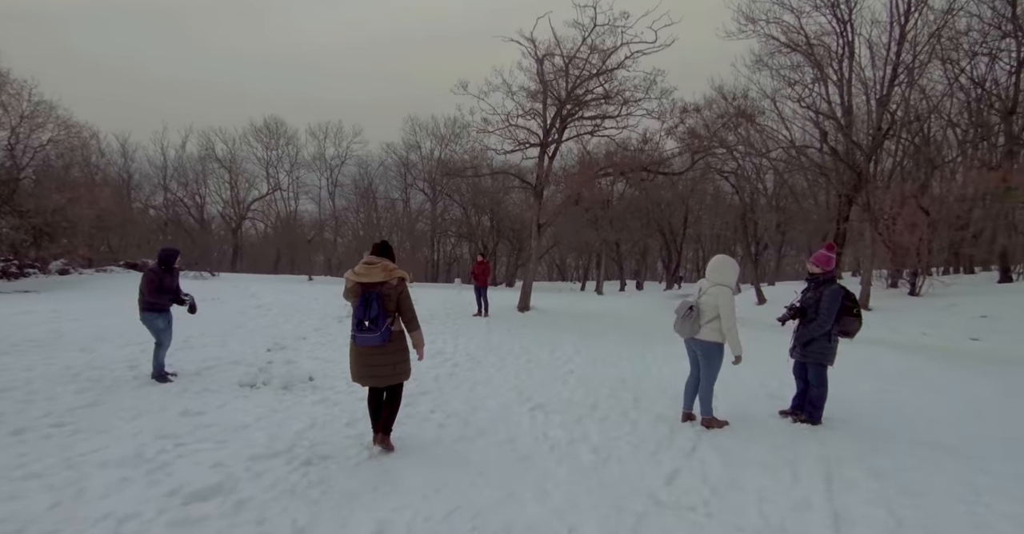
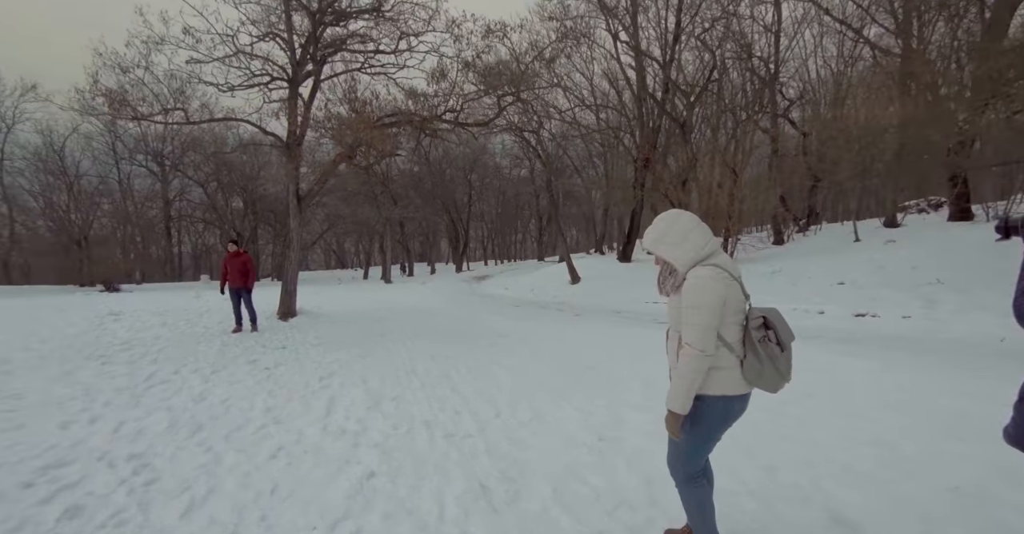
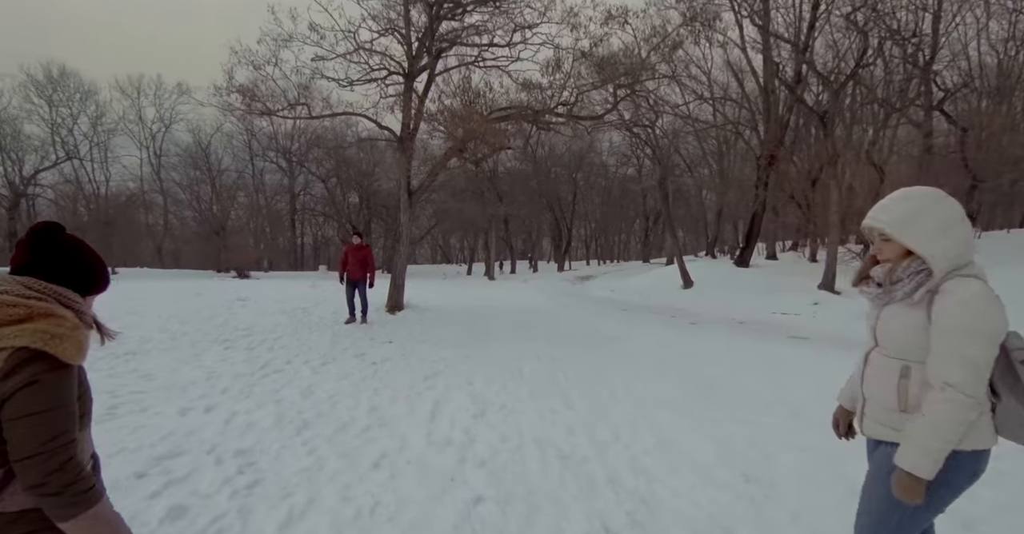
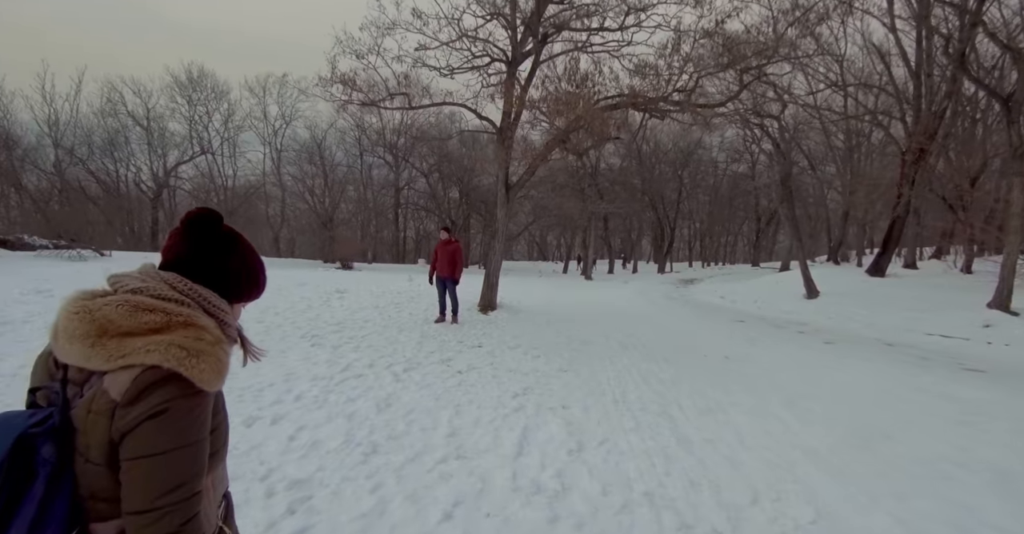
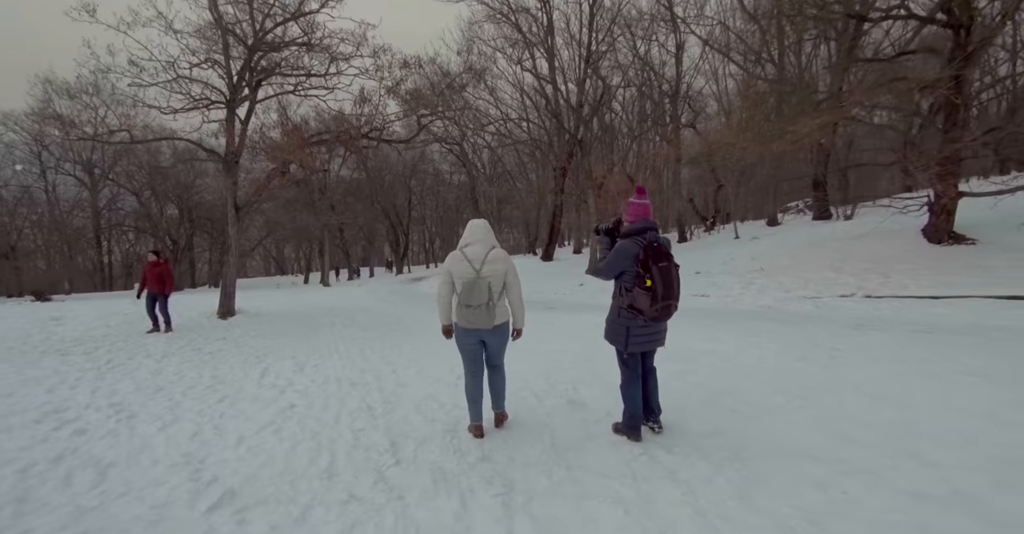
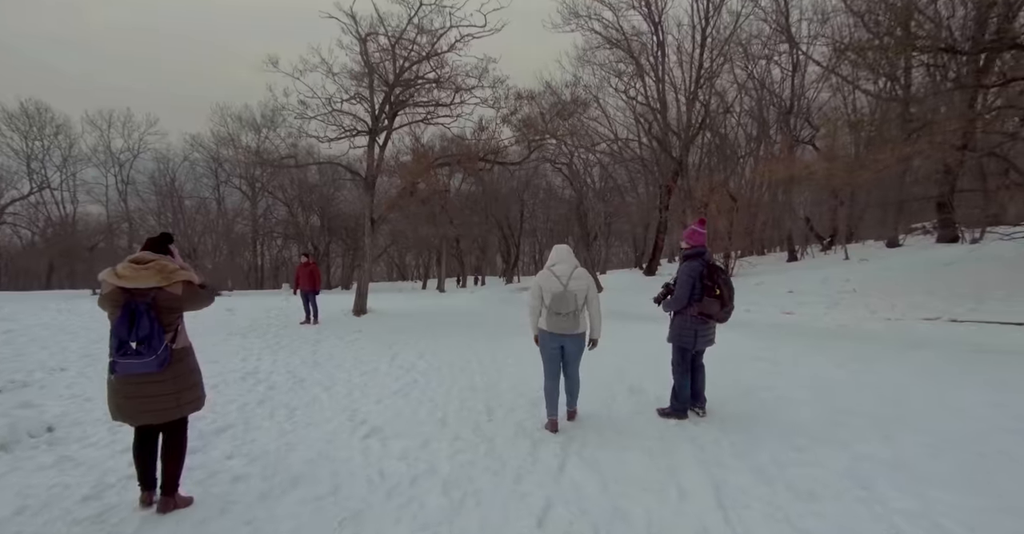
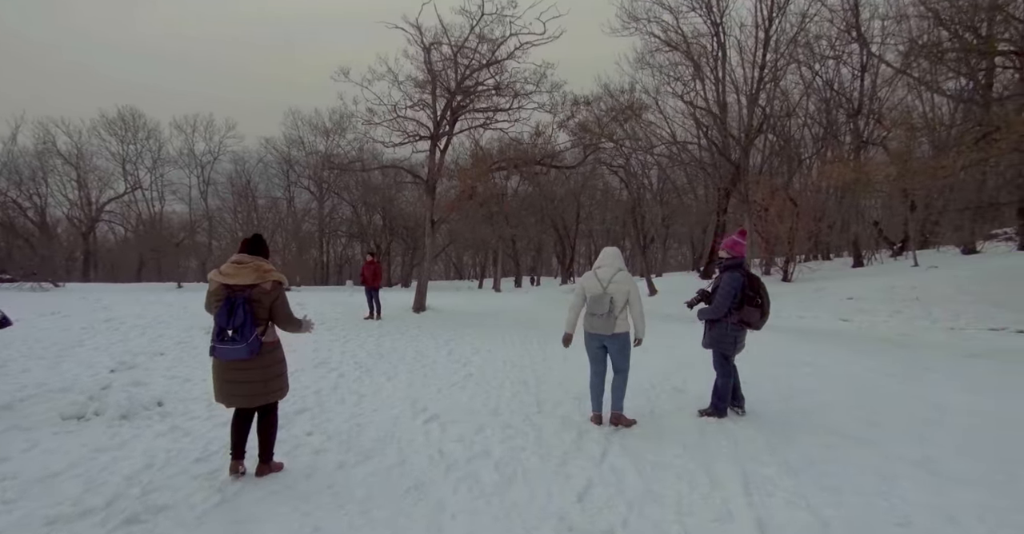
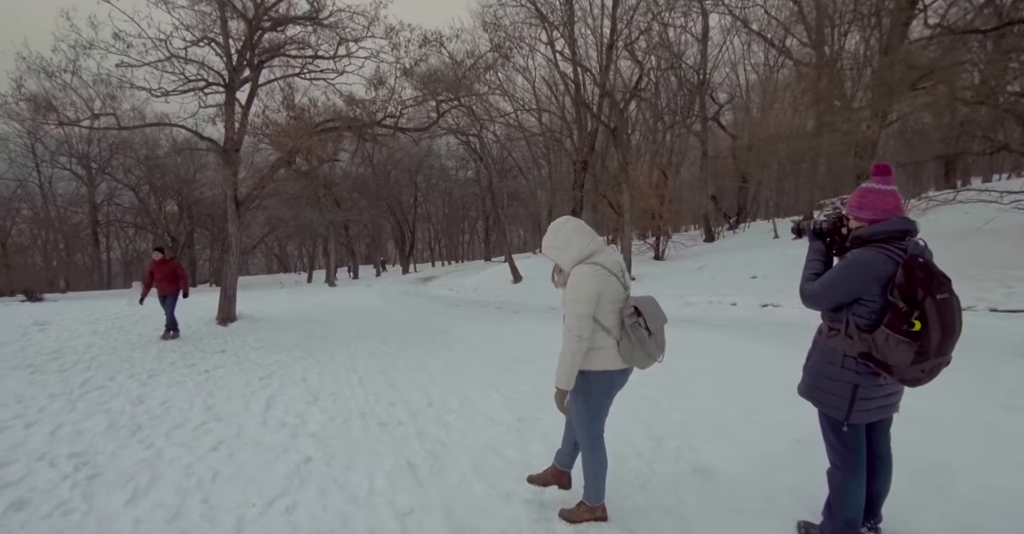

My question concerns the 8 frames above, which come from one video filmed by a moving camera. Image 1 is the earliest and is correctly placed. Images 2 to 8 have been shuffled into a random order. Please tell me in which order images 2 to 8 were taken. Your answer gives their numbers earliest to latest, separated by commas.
7, 6, 5, 8, 2, 3, 4
